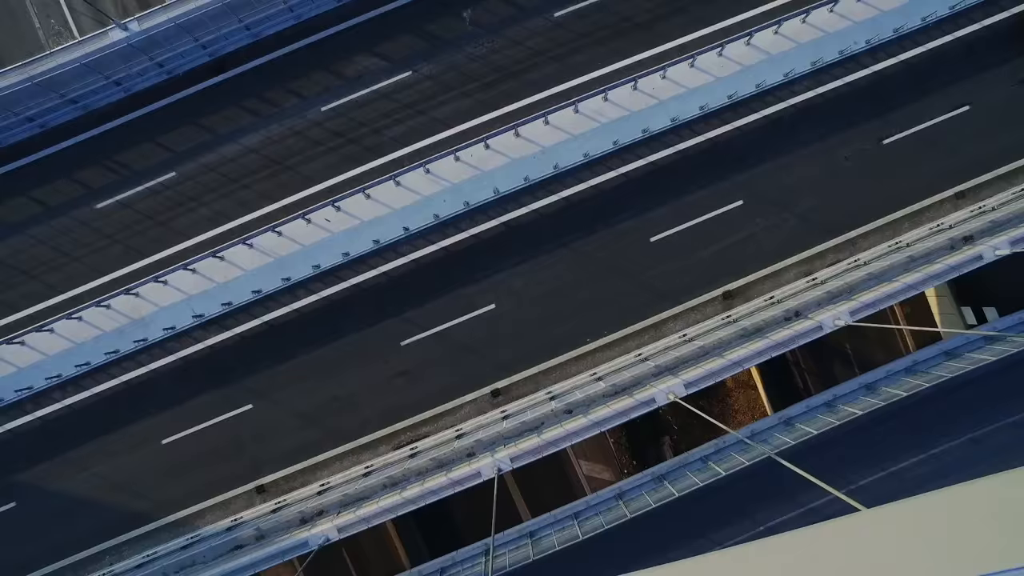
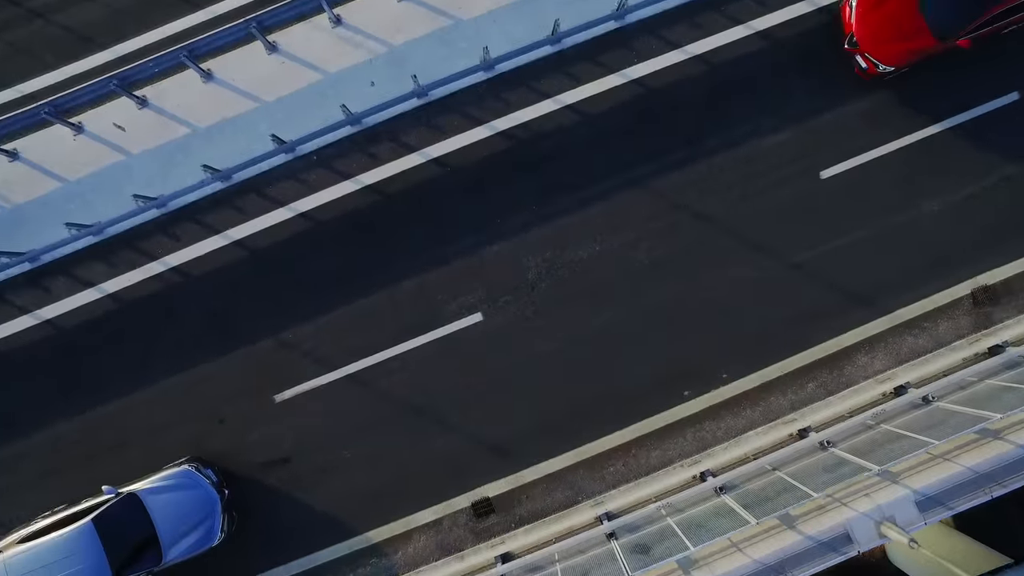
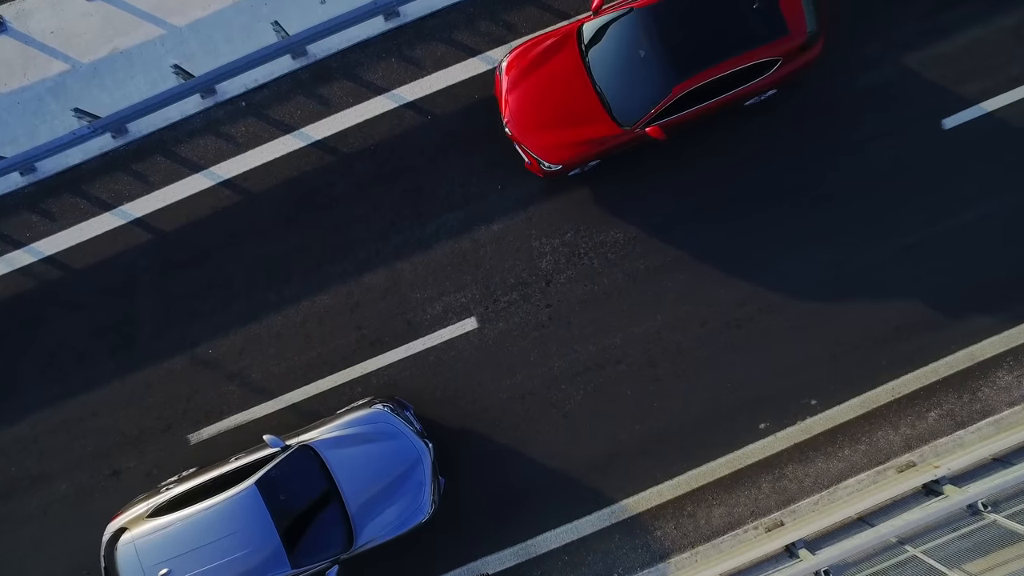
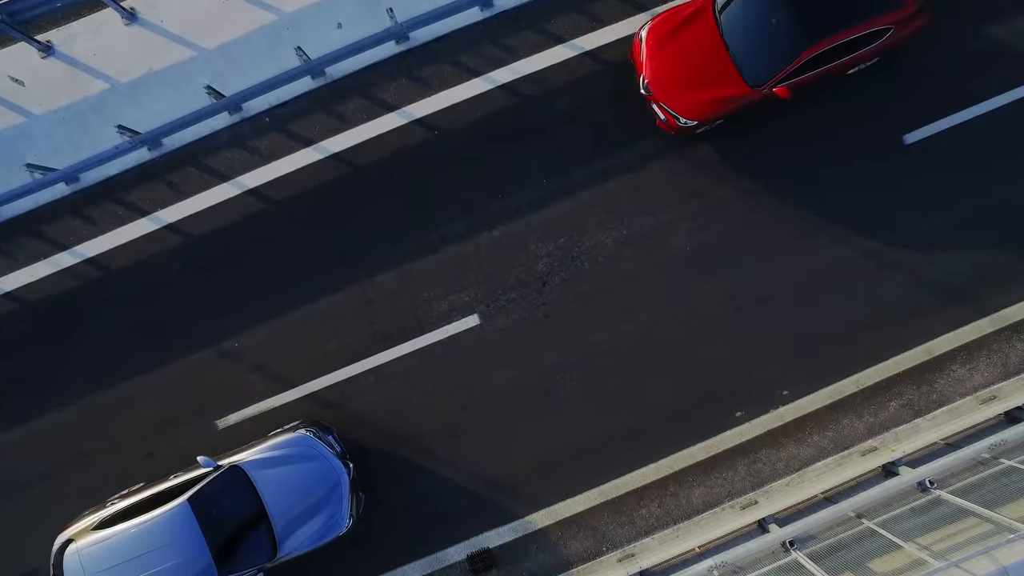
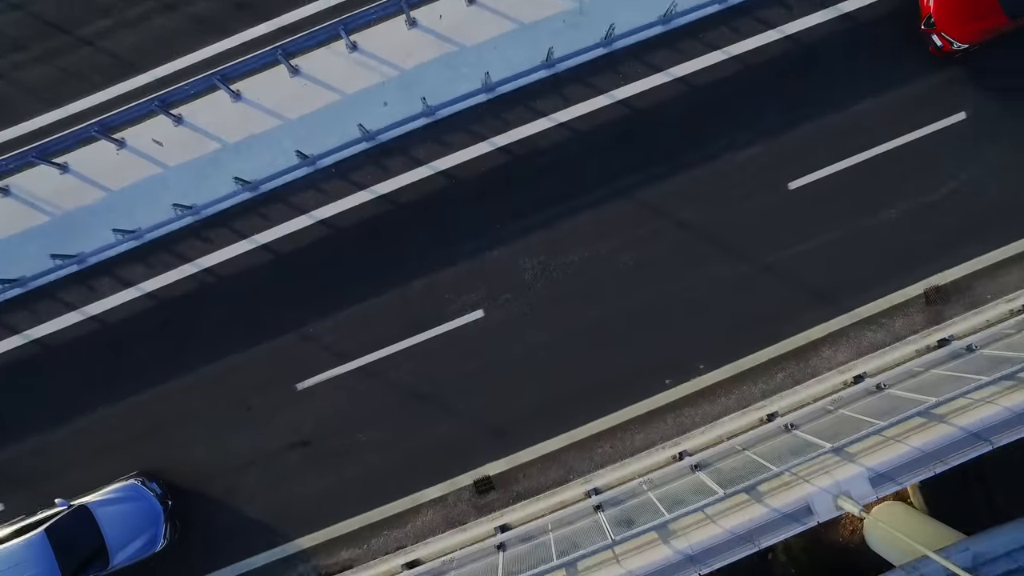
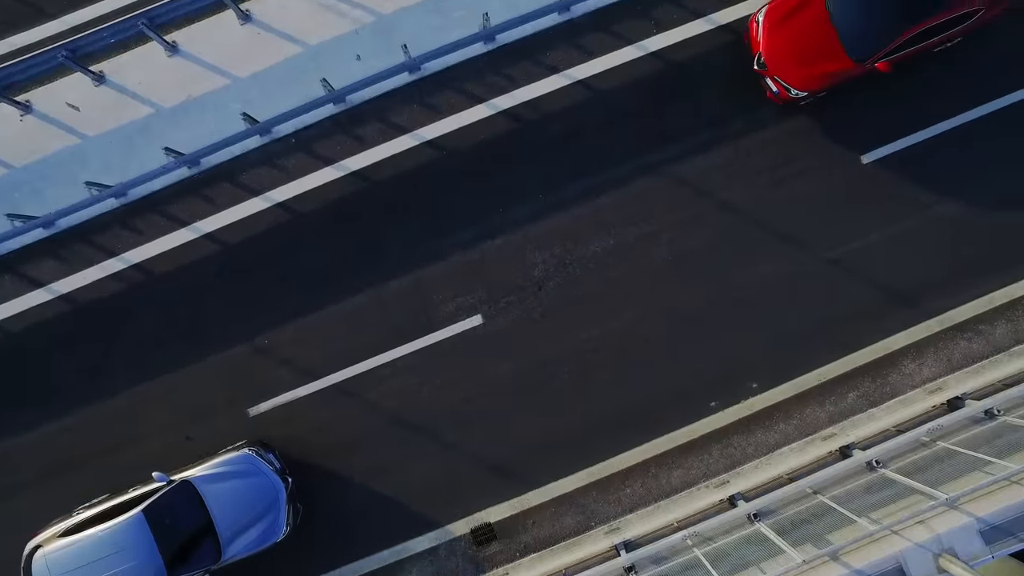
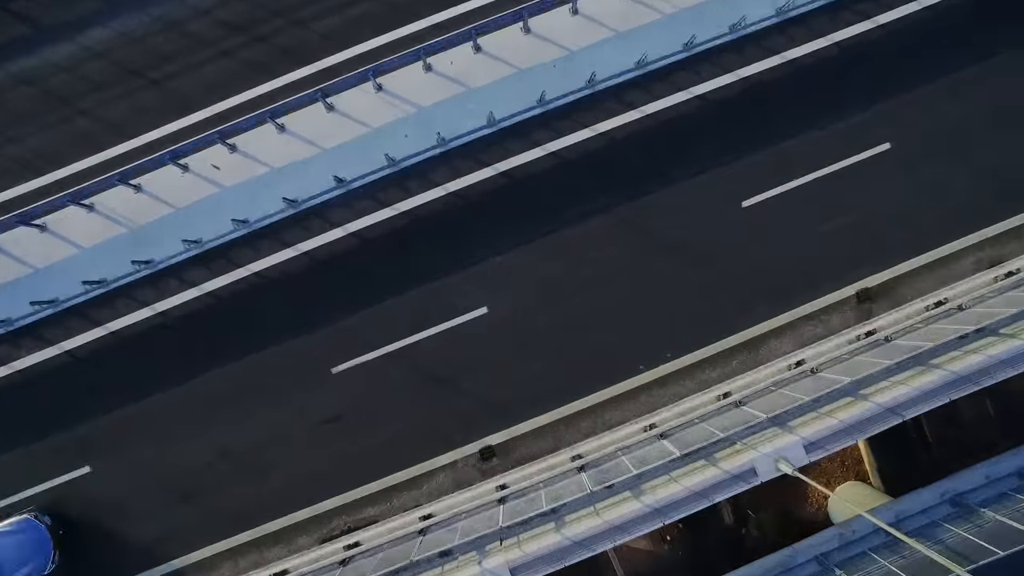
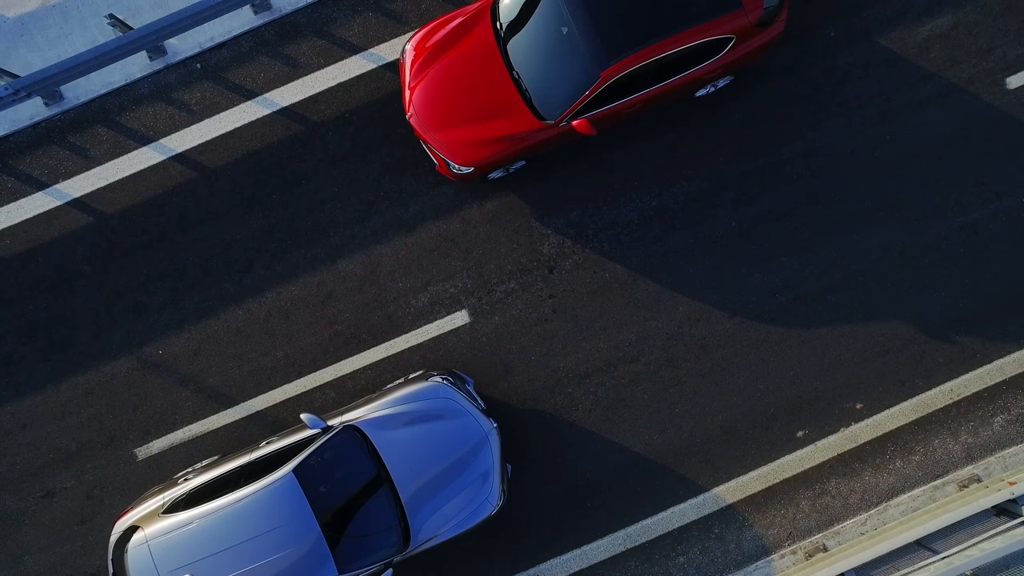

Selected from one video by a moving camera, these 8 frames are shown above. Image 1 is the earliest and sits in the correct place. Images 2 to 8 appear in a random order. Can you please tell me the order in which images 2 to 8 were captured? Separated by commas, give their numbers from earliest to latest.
7, 5, 2, 6, 4, 3, 8
